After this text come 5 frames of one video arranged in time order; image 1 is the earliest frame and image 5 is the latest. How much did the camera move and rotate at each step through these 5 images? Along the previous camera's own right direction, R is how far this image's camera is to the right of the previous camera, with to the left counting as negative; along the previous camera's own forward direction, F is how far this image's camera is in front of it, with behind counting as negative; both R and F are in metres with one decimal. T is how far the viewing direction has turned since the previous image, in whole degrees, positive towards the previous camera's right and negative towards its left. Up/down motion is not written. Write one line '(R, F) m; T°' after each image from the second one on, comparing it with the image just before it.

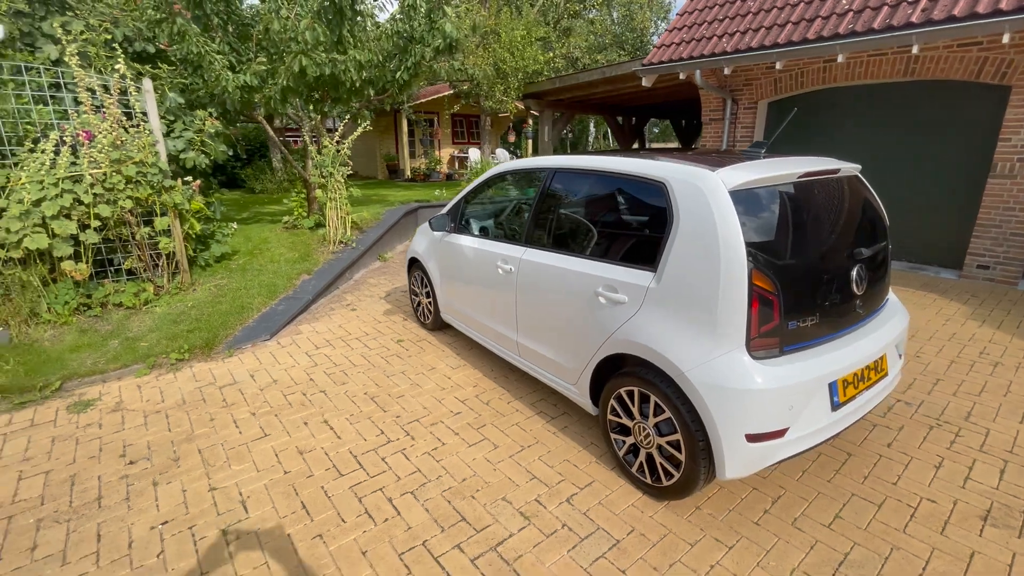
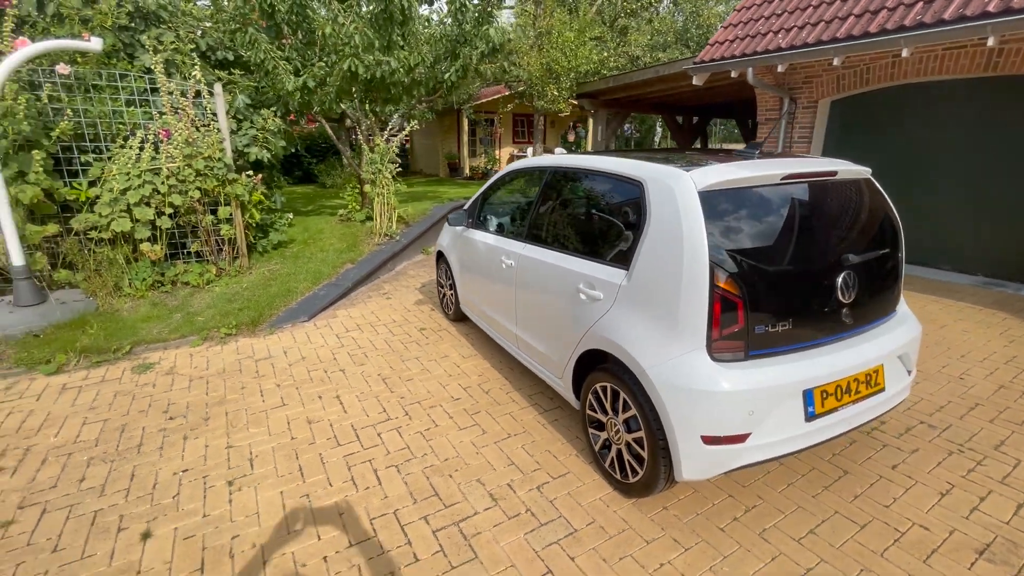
(+0.4, -0.1) m; -8°
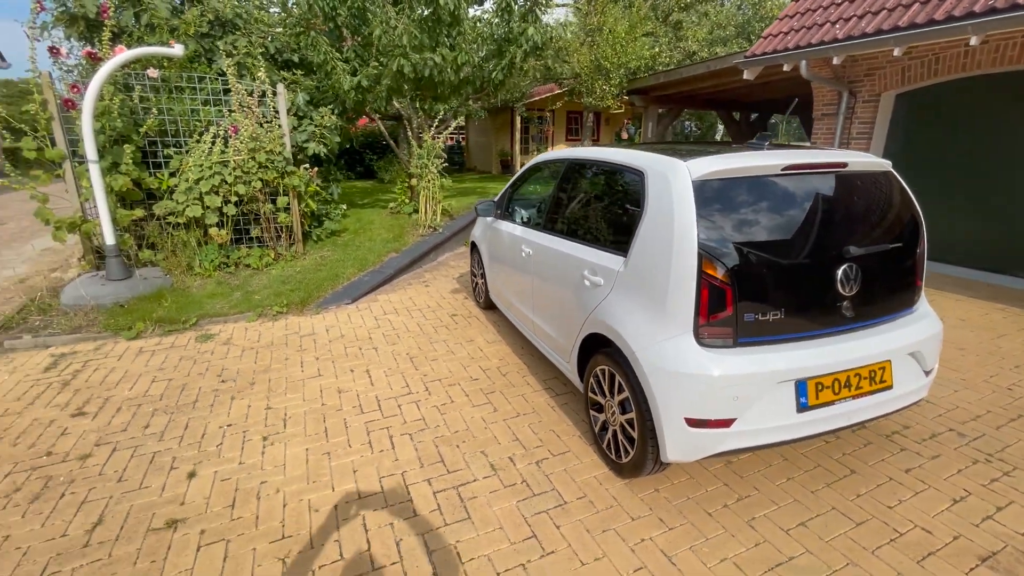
(+0.3, -0.1) m; -7°
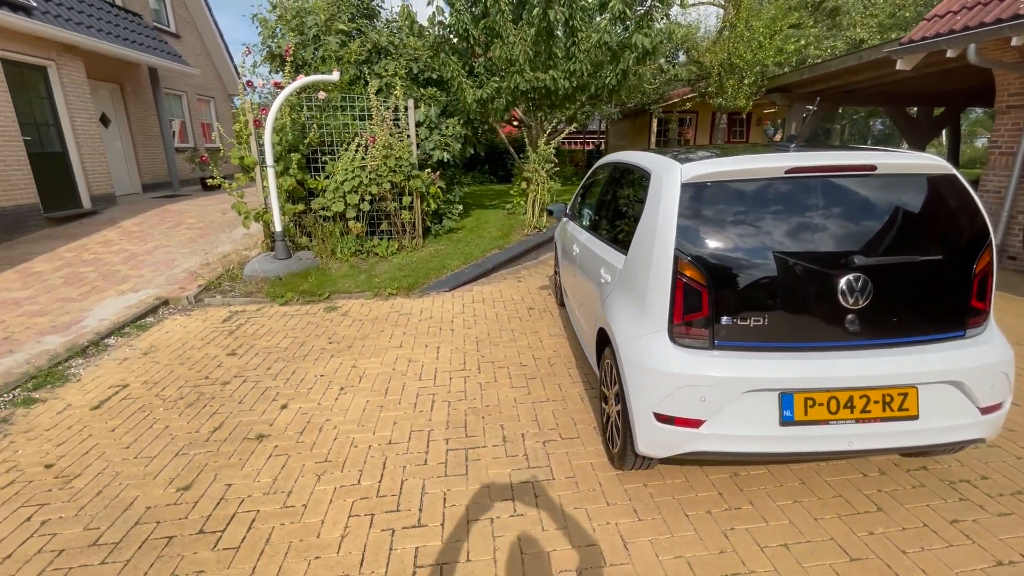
(+0.7, -0.2) m; -17°
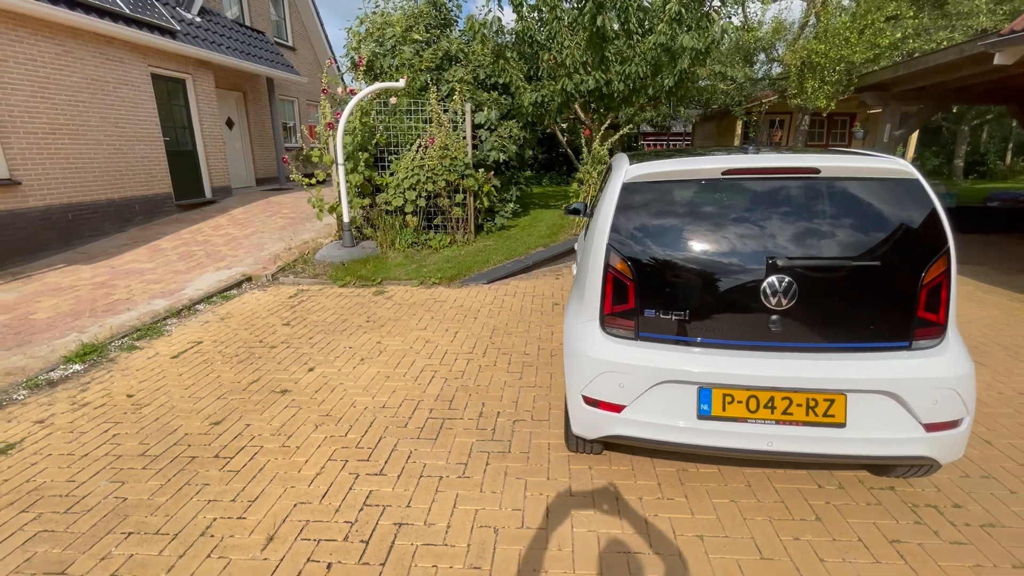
(+0.7, -0.2) m; -11°
